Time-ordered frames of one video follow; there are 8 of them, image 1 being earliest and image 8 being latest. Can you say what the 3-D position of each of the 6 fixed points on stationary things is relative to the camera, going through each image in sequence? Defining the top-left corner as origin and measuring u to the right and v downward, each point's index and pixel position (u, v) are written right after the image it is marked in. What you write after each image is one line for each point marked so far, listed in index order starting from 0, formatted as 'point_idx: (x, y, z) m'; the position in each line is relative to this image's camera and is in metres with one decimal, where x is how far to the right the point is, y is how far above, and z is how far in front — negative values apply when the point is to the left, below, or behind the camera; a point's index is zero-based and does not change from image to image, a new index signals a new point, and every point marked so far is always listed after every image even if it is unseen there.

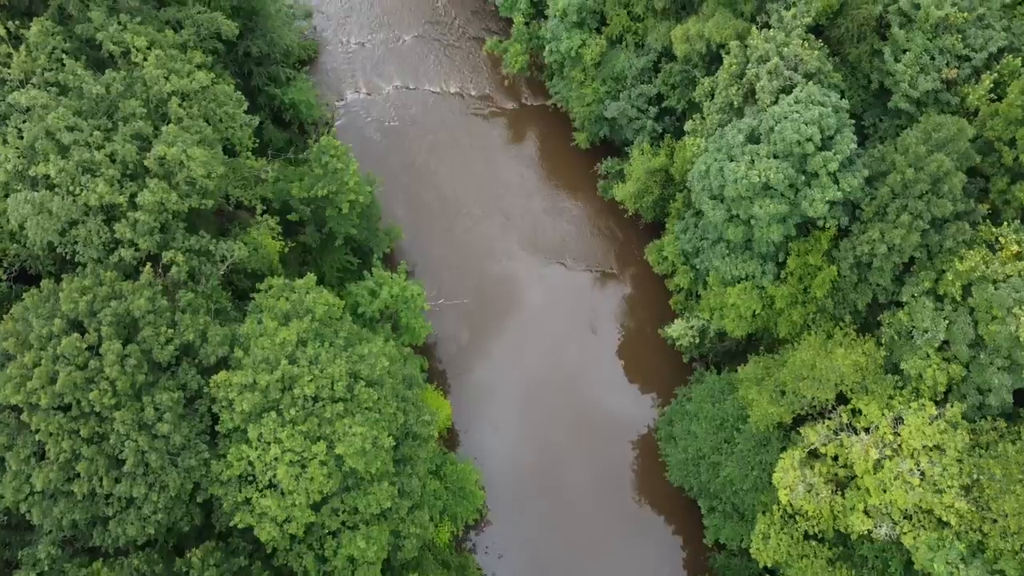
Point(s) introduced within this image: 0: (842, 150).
0: (+10.8, +4.5, +18.1) m
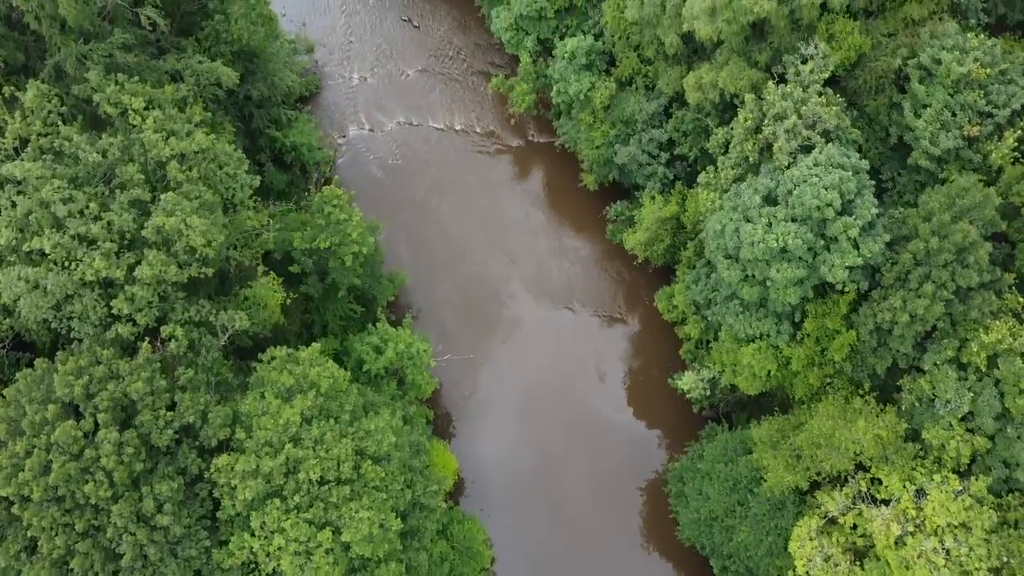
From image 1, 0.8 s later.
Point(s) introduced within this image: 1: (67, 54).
0: (+11.1, +2.3, +17.5) m
1: (-14.3, +7.5, +17.8) m
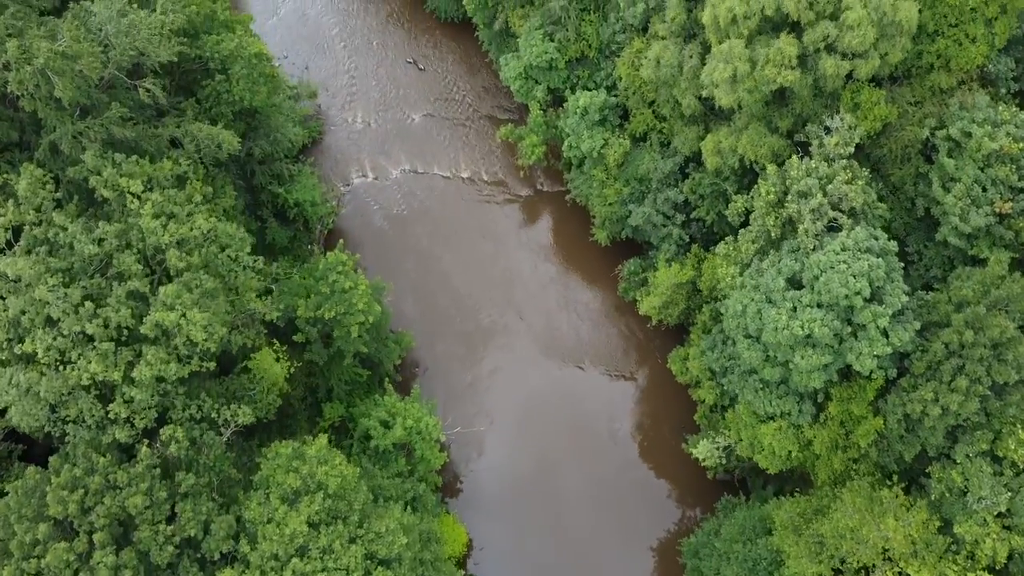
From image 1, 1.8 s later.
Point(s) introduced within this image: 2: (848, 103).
0: (+11.6, -0.5, +16.8) m
1: (-13.8, +4.7, +17.0) m
2: (+11.8, +6.5, +19.4) m
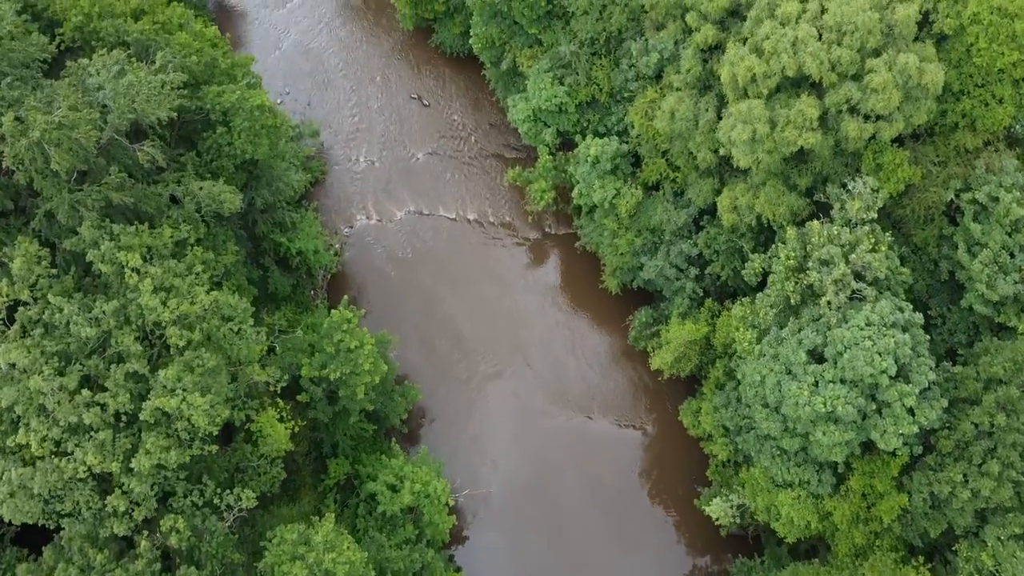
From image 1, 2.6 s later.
0: (+12.0, -2.8, +16.2) m
1: (-13.4, +2.5, +16.4) m
2: (+12.2, +4.2, +18.8) m
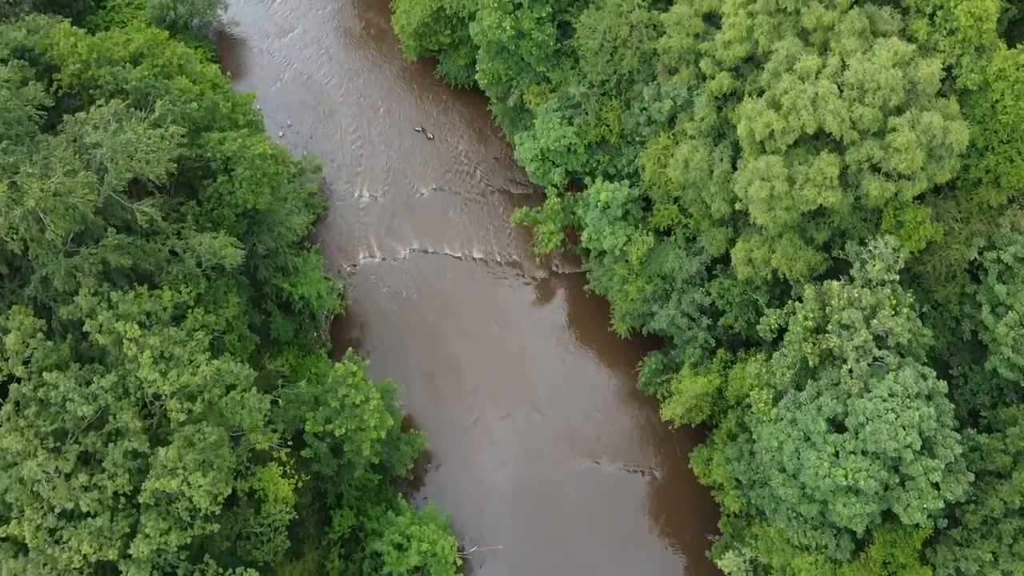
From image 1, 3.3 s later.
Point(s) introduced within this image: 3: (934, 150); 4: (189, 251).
0: (+12.3, -4.8, +15.7) m
1: (-13.1, +0.5, +15.9) m
2: (+12.5, +2.2, +18.3) m
3: (+13.0, +4.3, +17.1) m
4: (-11.1, +1.3, +19.1) m
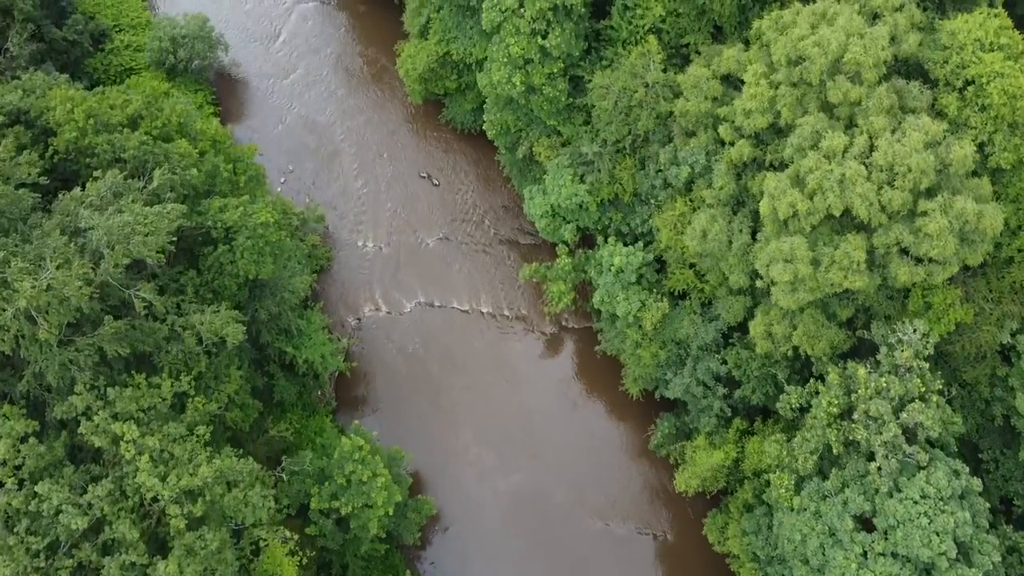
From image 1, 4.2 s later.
0: (+12.7, -7.4, +15.0) m
1: (-12.7, -2.2, +15.2) m
2: (+12.9, -0.5, +17.5) m
3: (+13.4, +1.6, +16.4) m
4: (-10.7, -1.4, +18.4) m
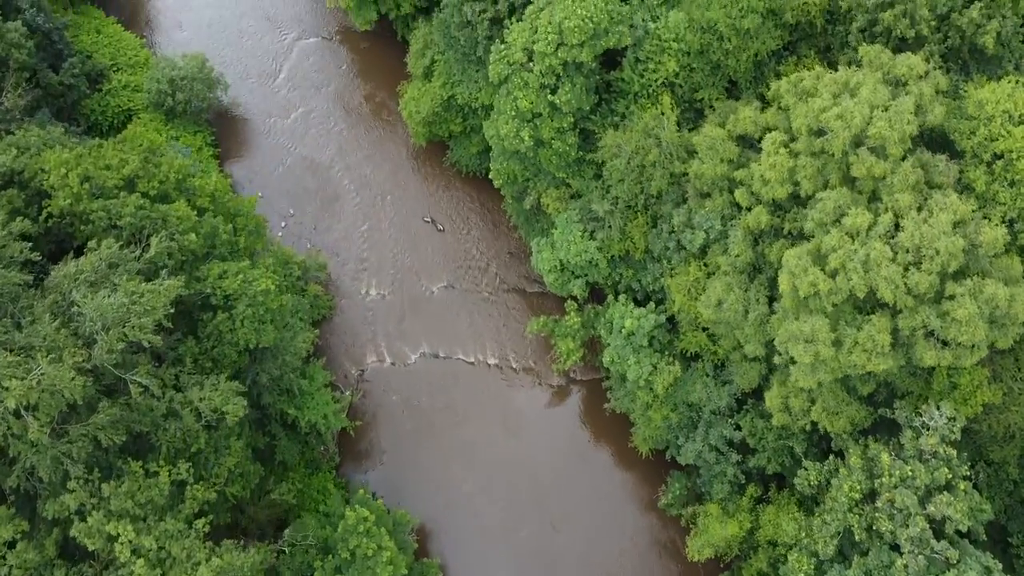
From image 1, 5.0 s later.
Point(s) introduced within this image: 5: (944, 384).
0: (+13.0, -9.9, +14.3) m
1: (-12.4, -4.6, +14.6) m
2: (+13.2, -2.9, +16.9) m
3: (+13.7, -0.9, +15.7) m
4: (-10.4, -3.8, +17.8) m
5: (+13.2, -3.0, +16.8) m
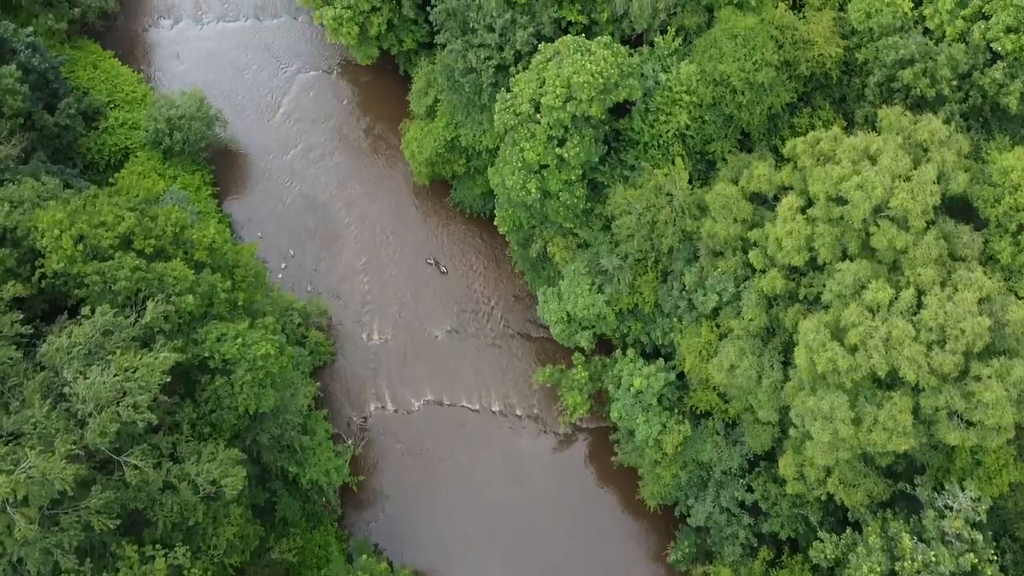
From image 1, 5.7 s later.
0: (+13.2, -12.1, +13.8) m
1: (-12.2, -6.8, +14.0) m
2: (+13.4, -5.1, +16.3) m
3: (+14.0, -3.0, +15.1) m
4: (-10.2, -6.0, +17.2) m
5: (+13.4, -5.1, +16.3) m
